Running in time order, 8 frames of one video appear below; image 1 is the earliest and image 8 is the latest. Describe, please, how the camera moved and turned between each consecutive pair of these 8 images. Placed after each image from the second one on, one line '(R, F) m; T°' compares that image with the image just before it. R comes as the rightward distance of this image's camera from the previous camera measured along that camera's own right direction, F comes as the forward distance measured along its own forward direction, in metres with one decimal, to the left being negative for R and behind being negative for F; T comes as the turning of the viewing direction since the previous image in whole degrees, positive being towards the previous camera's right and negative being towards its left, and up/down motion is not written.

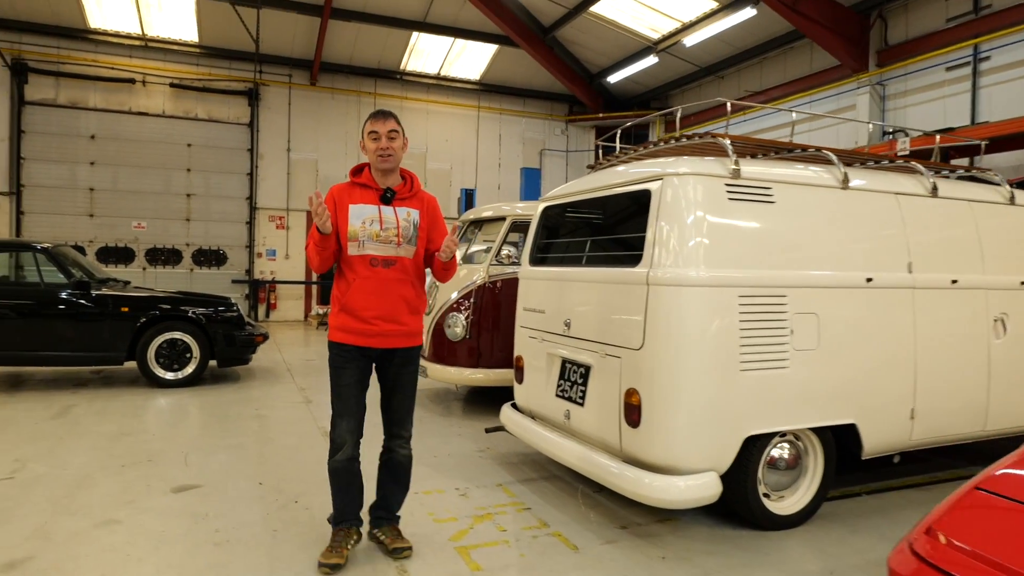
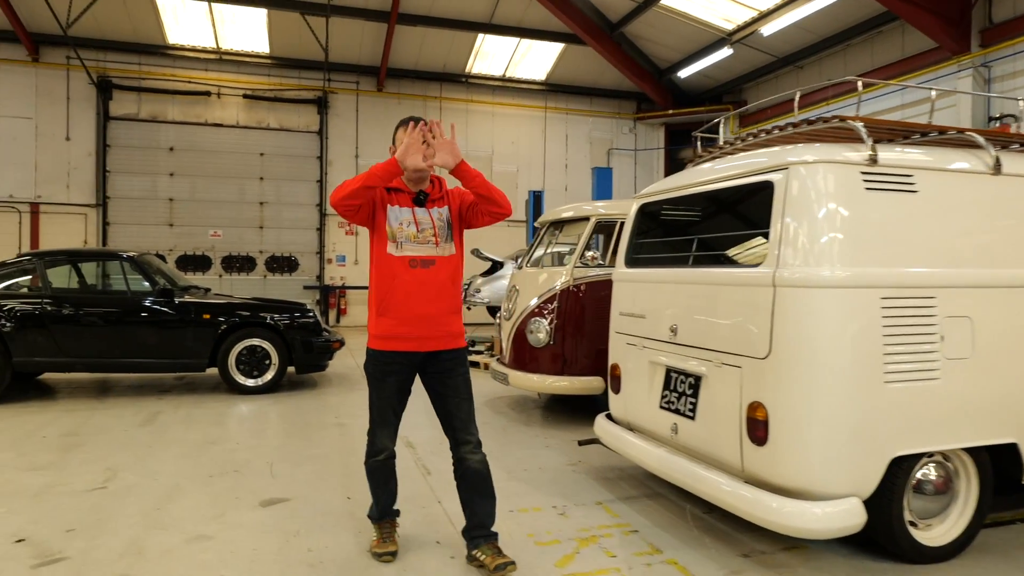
(-0.2, +0.2) m; -5°
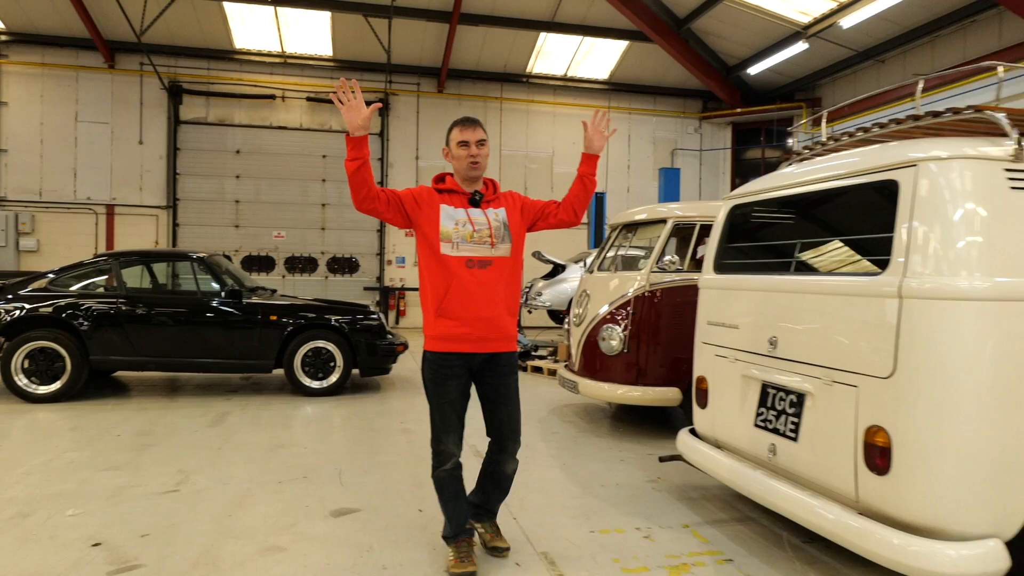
(-0.1, +0.2) m; -4°
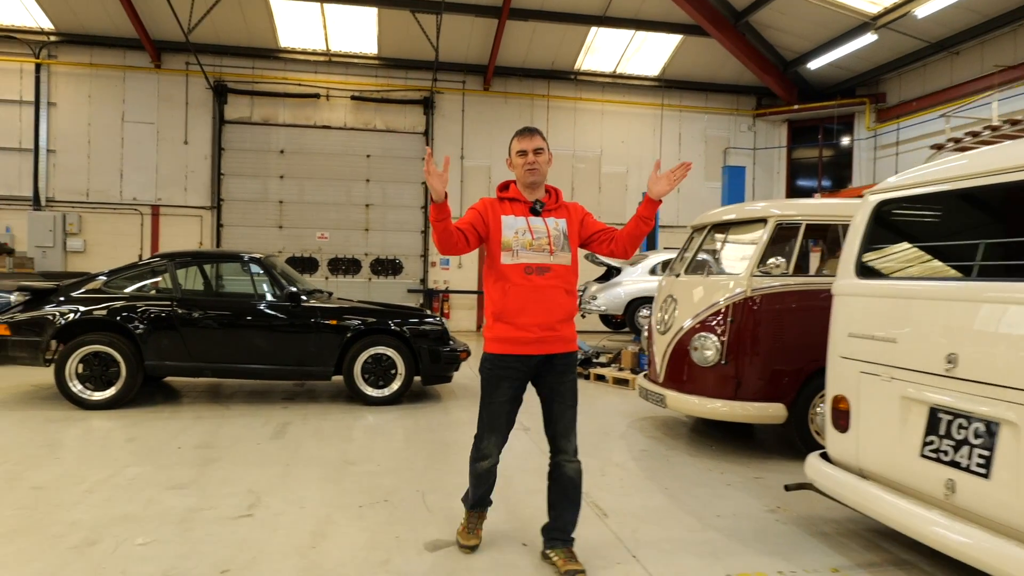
(-0.4, +0.3) m; -2°
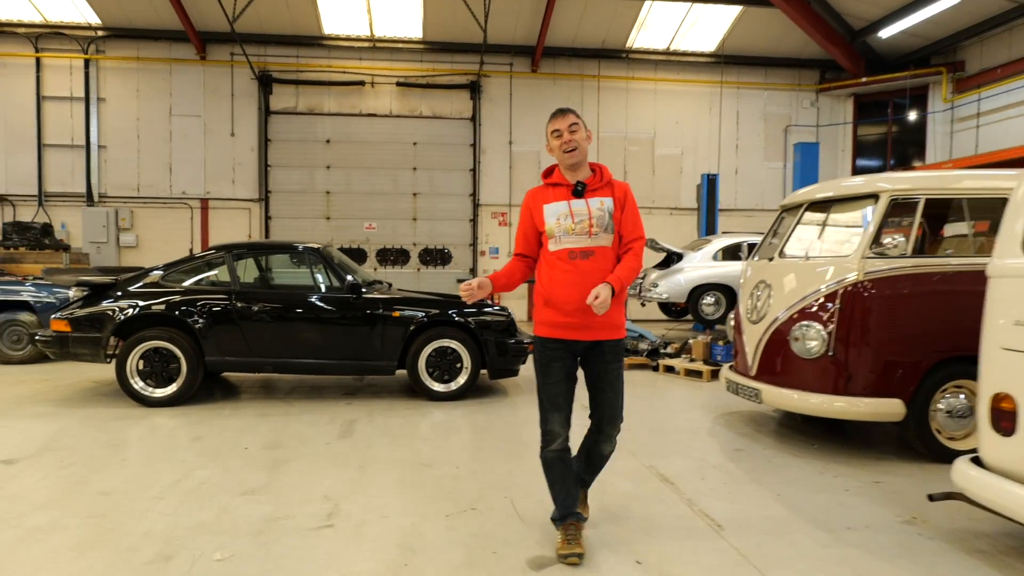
(-0.3, +0.3) m; -3°
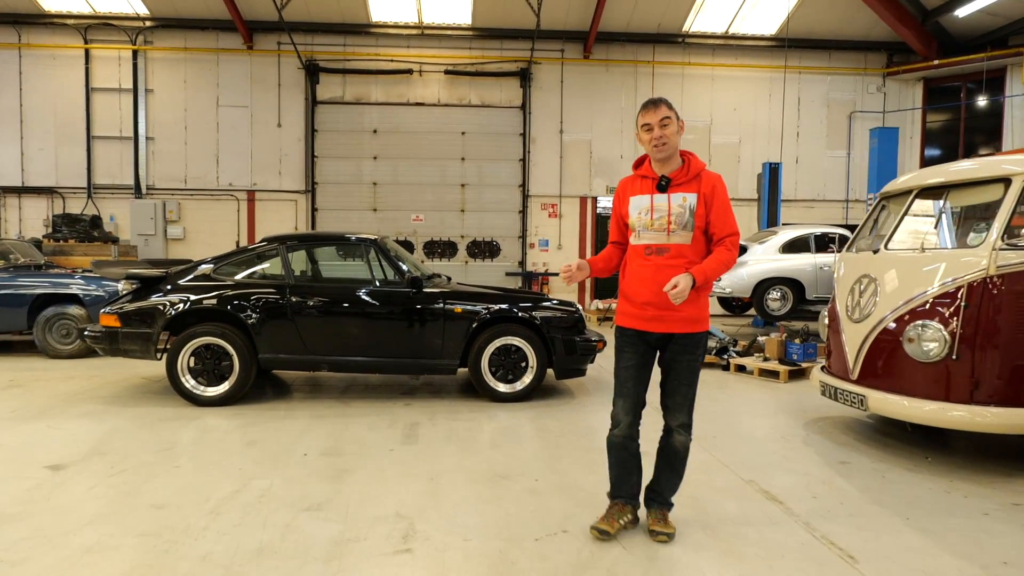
(-0.2, +0.3) m; -3°
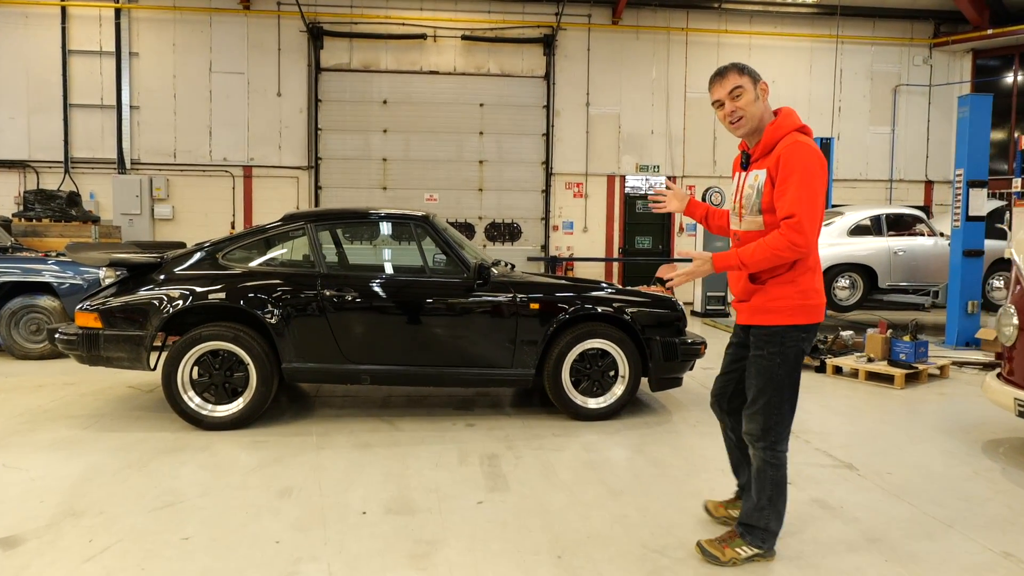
(-0.6, +1.0) m; +1°
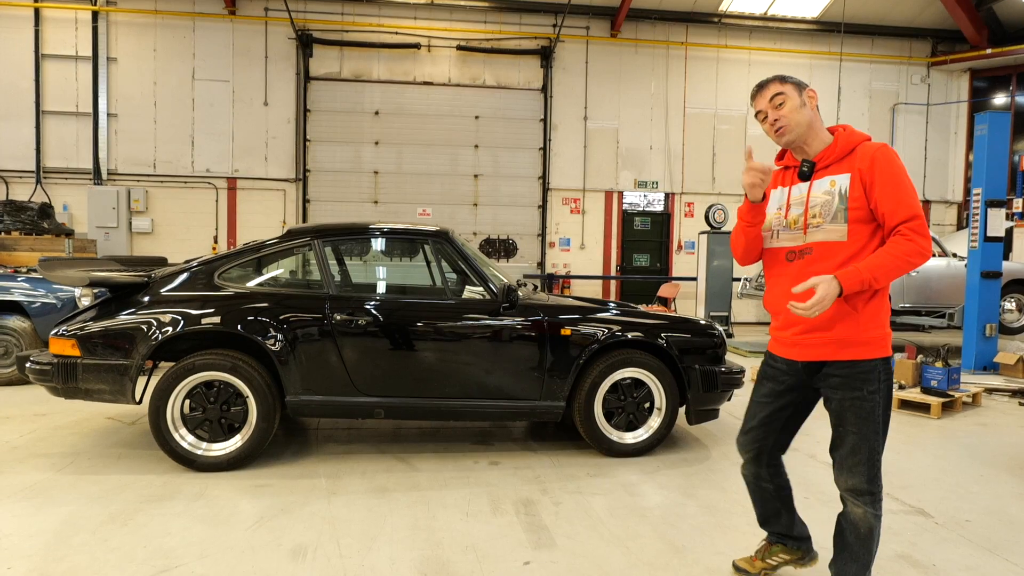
(-0.3, +0.4) m; +2°
